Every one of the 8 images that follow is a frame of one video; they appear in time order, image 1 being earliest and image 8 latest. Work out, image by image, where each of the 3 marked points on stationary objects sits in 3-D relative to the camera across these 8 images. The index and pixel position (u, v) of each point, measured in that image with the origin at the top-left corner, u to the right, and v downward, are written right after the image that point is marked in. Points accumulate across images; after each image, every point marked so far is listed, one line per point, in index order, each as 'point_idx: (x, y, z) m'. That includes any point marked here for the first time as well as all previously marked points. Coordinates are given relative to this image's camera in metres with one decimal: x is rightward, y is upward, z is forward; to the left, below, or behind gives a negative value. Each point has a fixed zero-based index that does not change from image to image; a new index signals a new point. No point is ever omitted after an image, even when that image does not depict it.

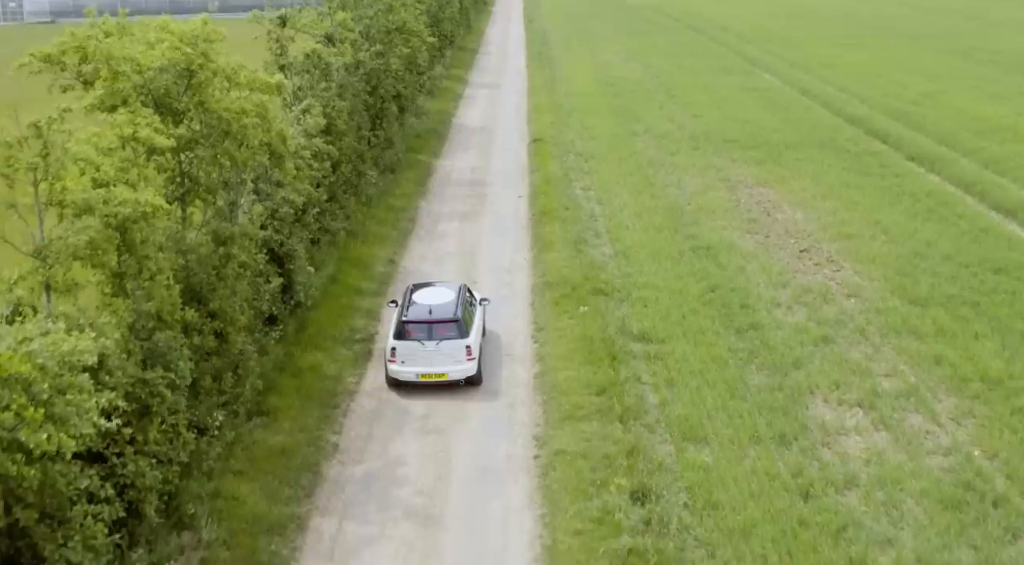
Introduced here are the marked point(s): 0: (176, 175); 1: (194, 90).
0: (-5.6, +1.8, +16.0) m
1: (-5.2, +3.2, +15.9) m
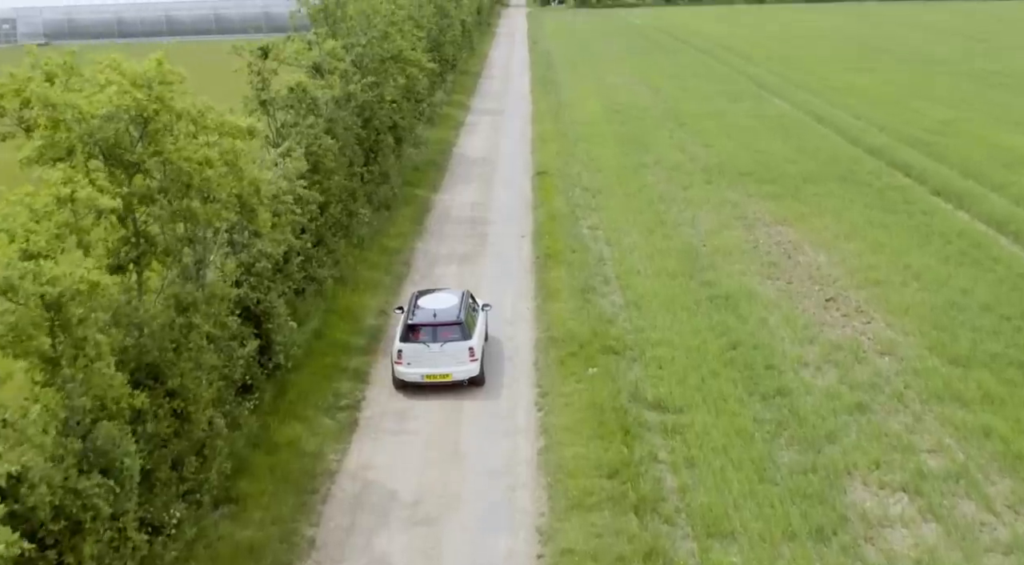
0: (-5.6, +0.7, +14.1) m
1: (-5.2, +2.1, +13.9) m
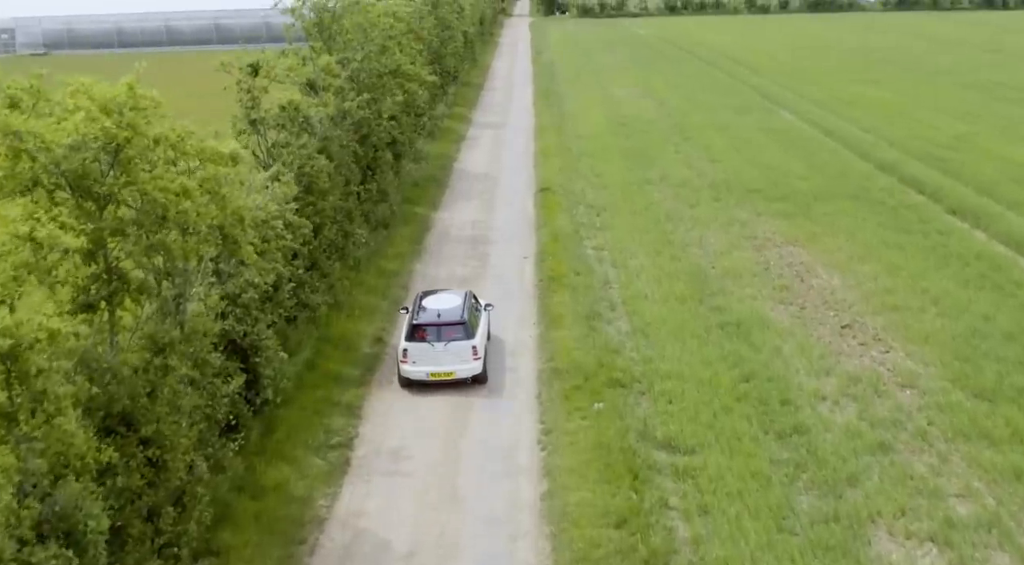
0: (-5.5, +0.1, +13.0) m
1: (-5.2, +1.5, +12.9) m
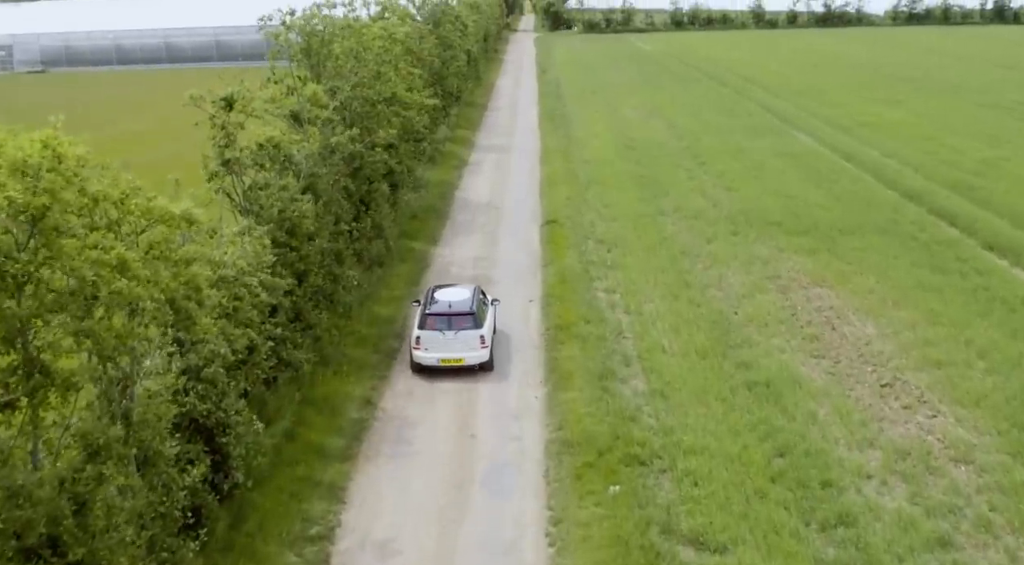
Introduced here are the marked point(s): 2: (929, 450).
0: (-5.5, -0.9, +10.8) m
1: (-5.2, +0.5, +10.6) m
2: (+8.2, -3.3, +18.8) m
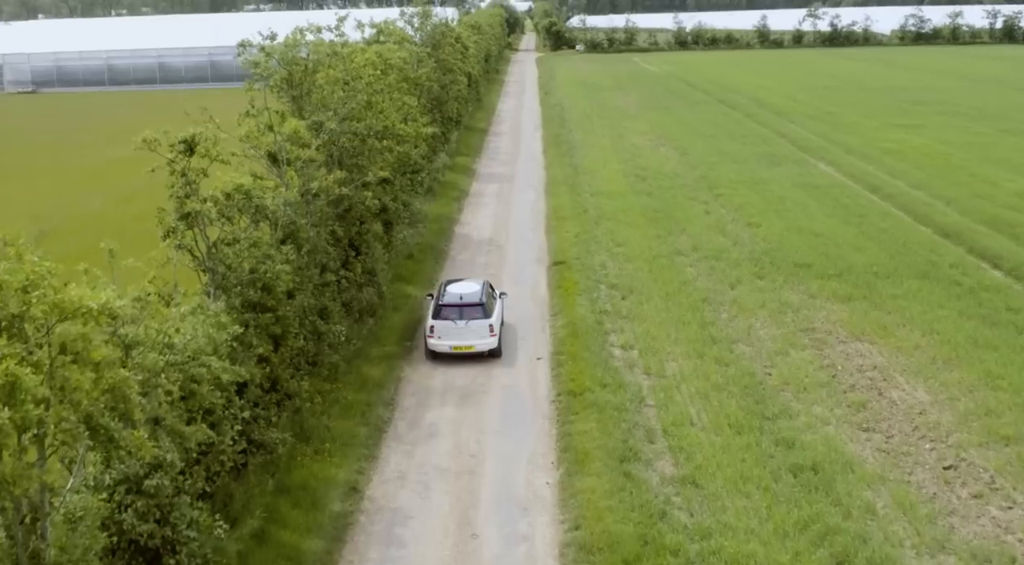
0: (-5.4, -2.0, +7.9) m
1: (-5.0, -0.6, +7.9) m
2: (+8.3, -4.5, +16.0) m
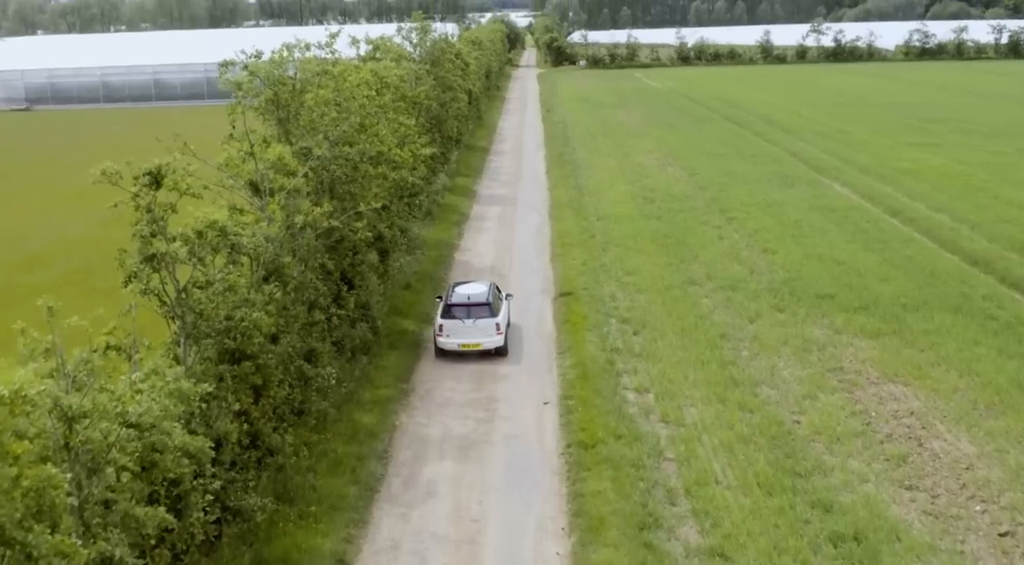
0: (-5.2, -2.7, +6.0) m
1: (-4.9, -1.3, +6.0) m
2: (+8.4, -5.3, +14.0) m
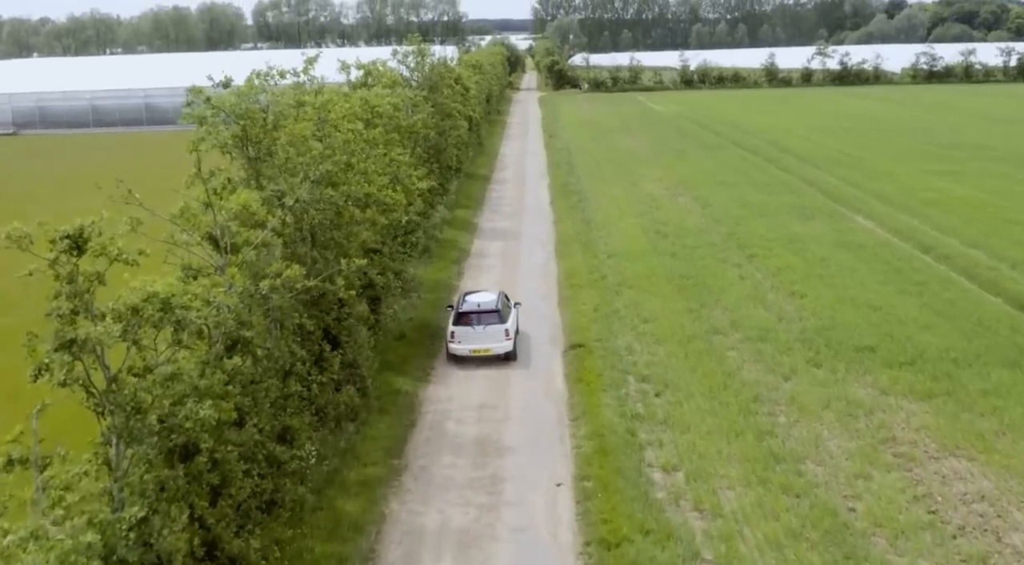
0: (-5.1, -3.6, +3.0) m
1: (-4.8, -2.2, +3.0) m
2: (+8.6, -6.4, +11.0) m
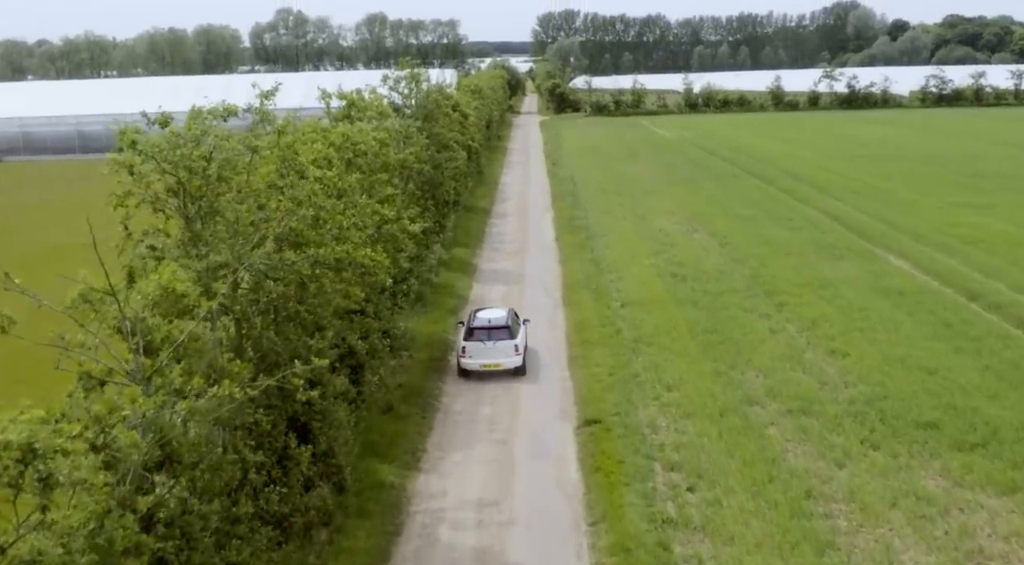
0: (-5.0, -4.6, -0.7) m
1: (-4.6, -3.2, -0.7) m
2: (+8.7, -7.6, +7.2) m
